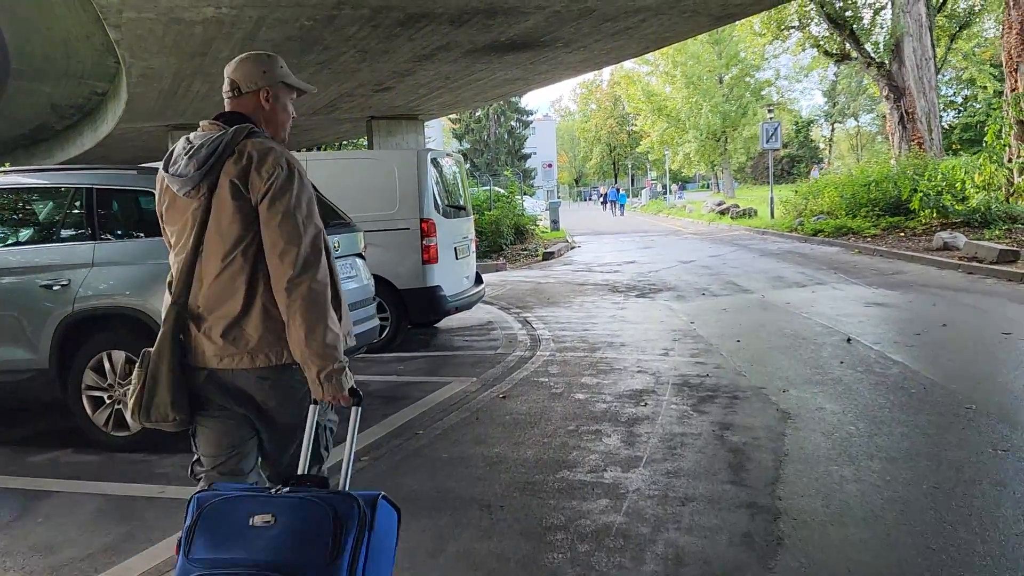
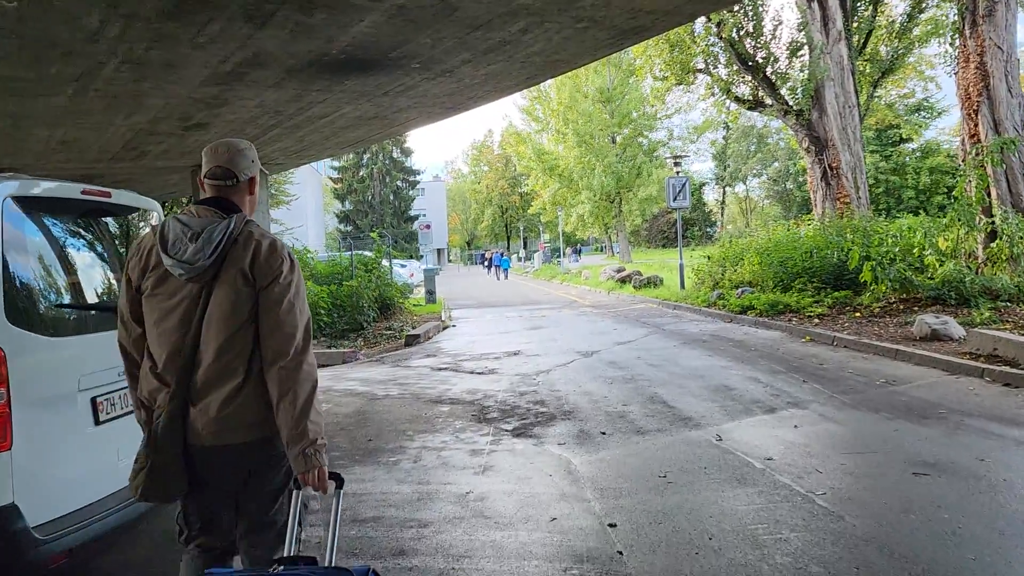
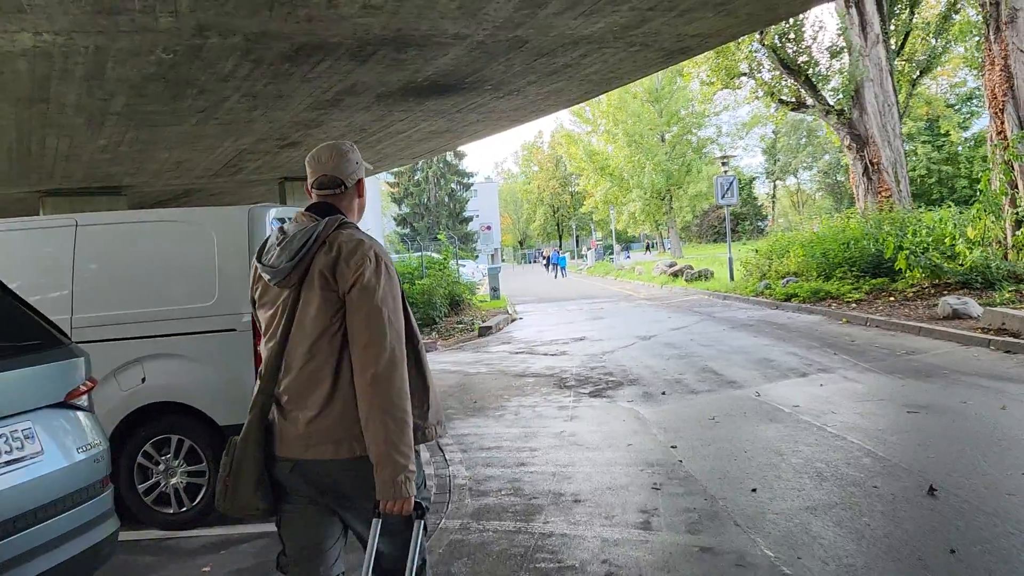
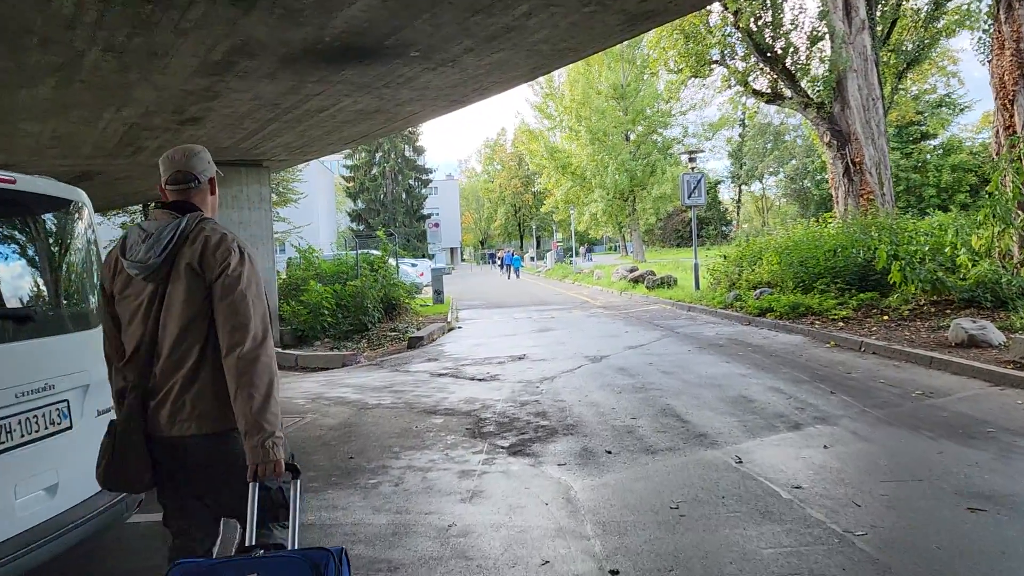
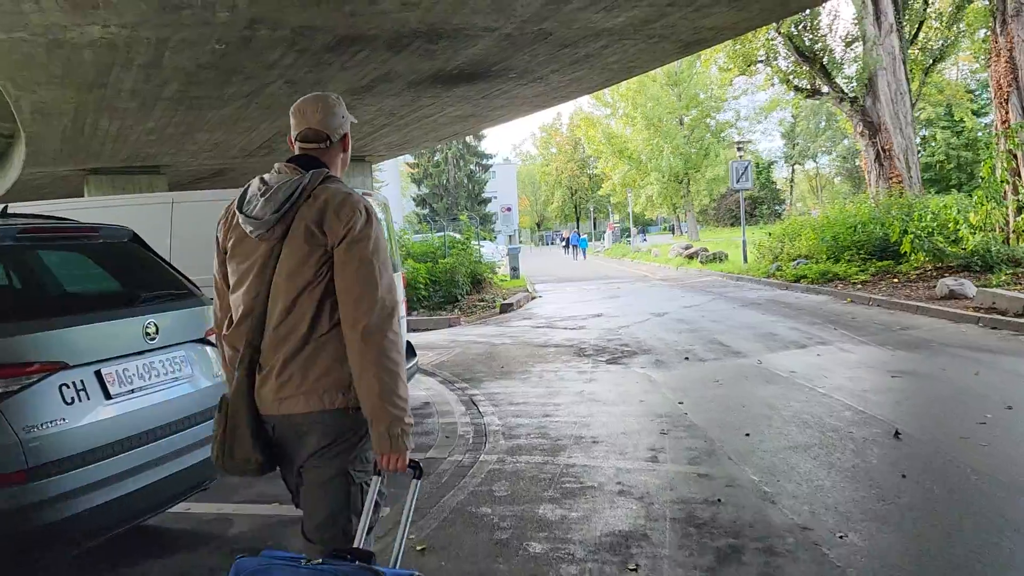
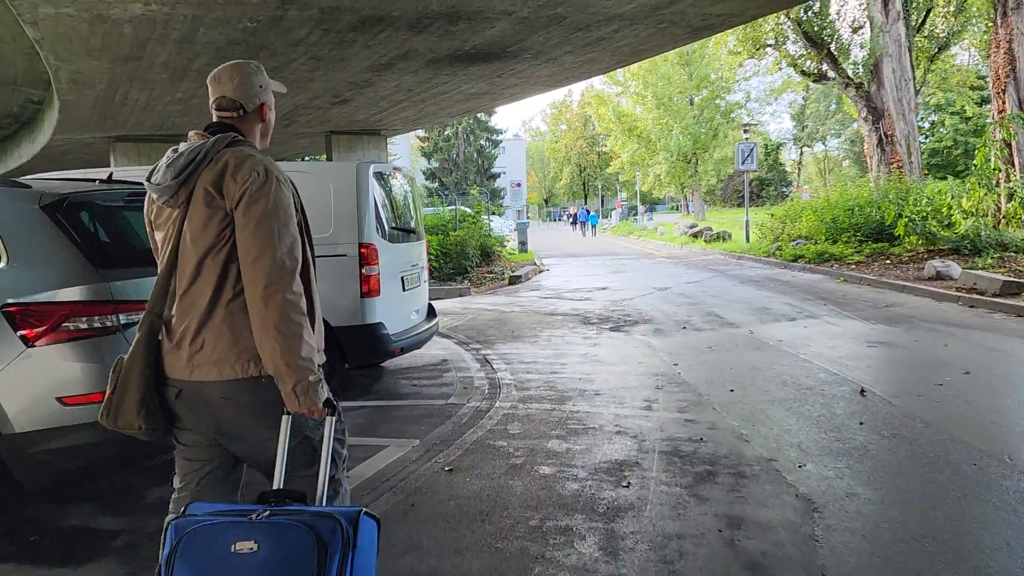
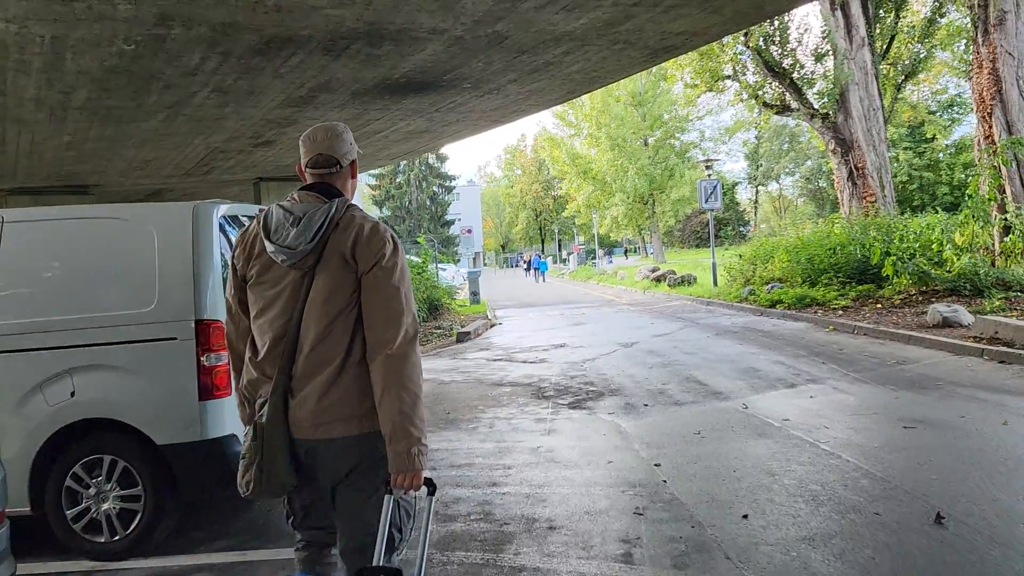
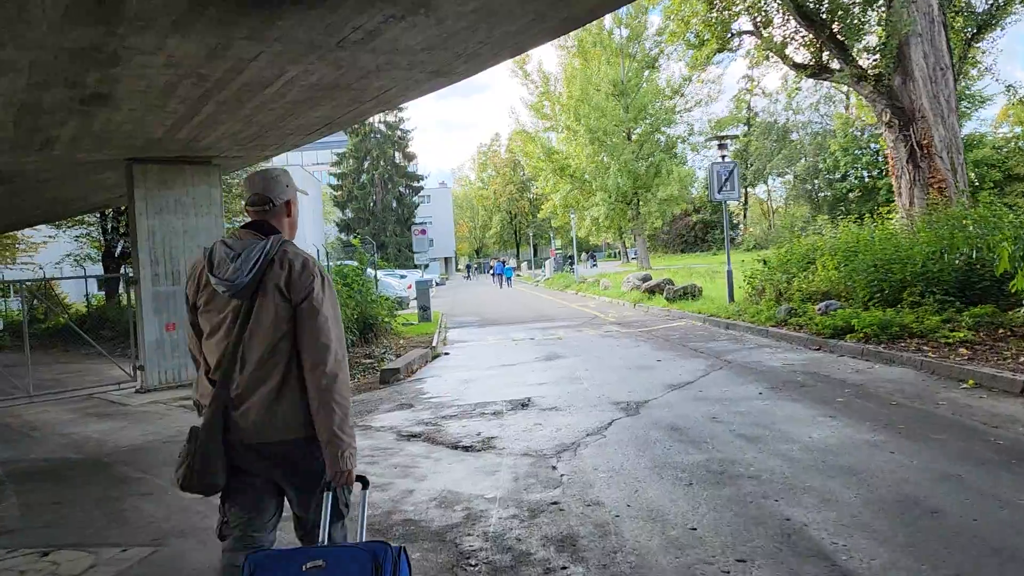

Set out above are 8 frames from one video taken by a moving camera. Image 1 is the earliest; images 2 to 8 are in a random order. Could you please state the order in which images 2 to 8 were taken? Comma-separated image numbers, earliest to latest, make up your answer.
6, 5, 3, 7, 2, 4, 8
